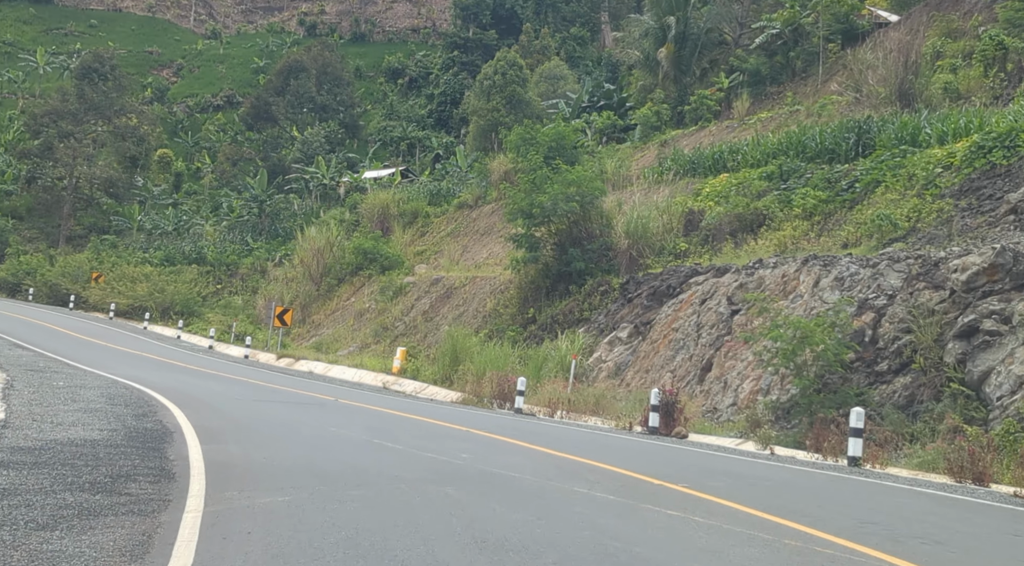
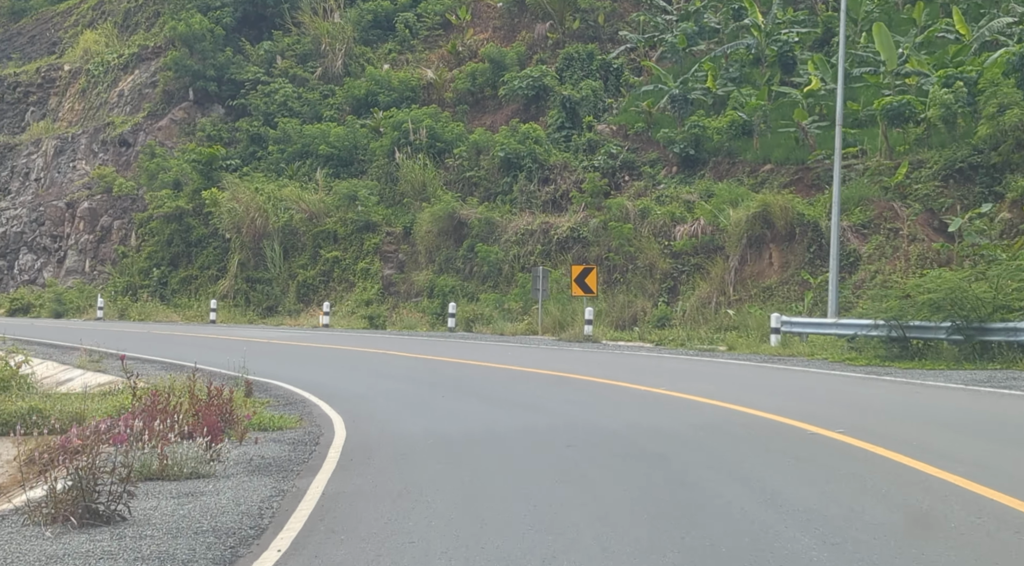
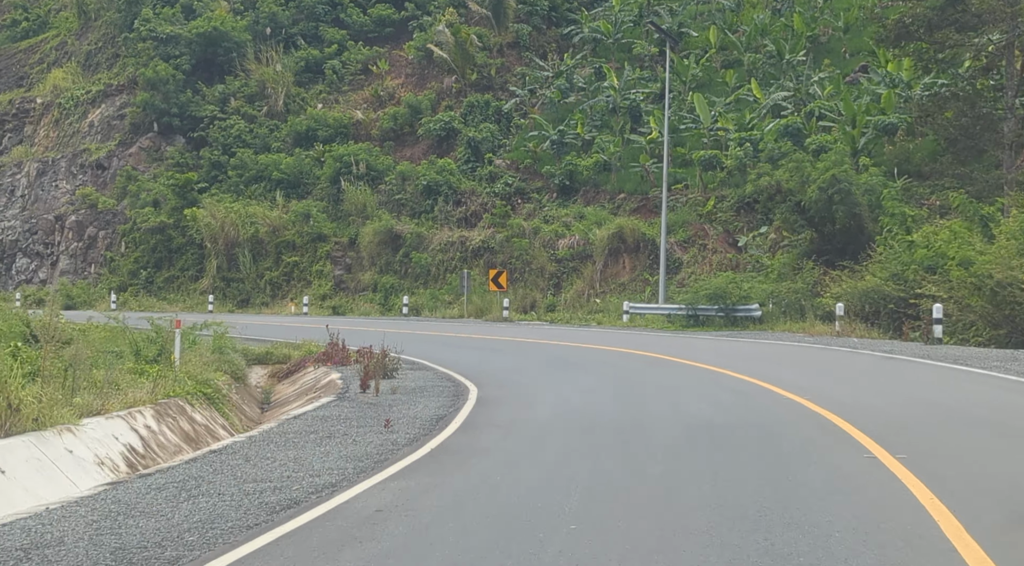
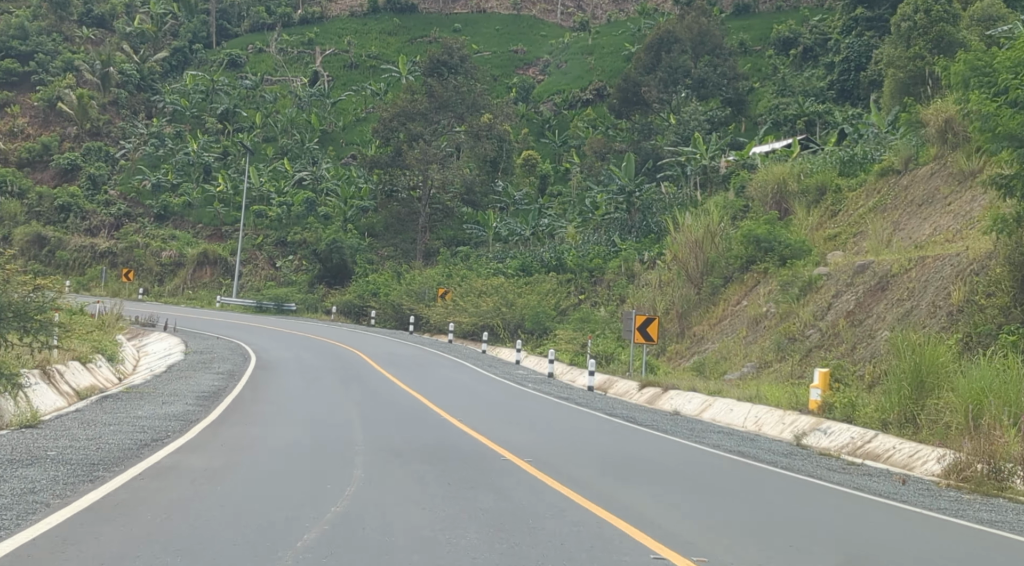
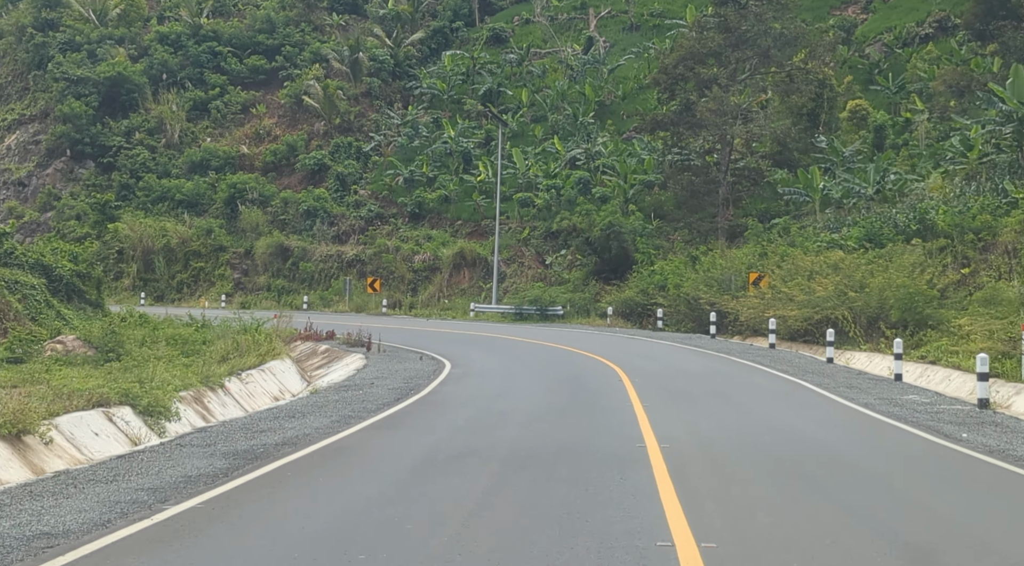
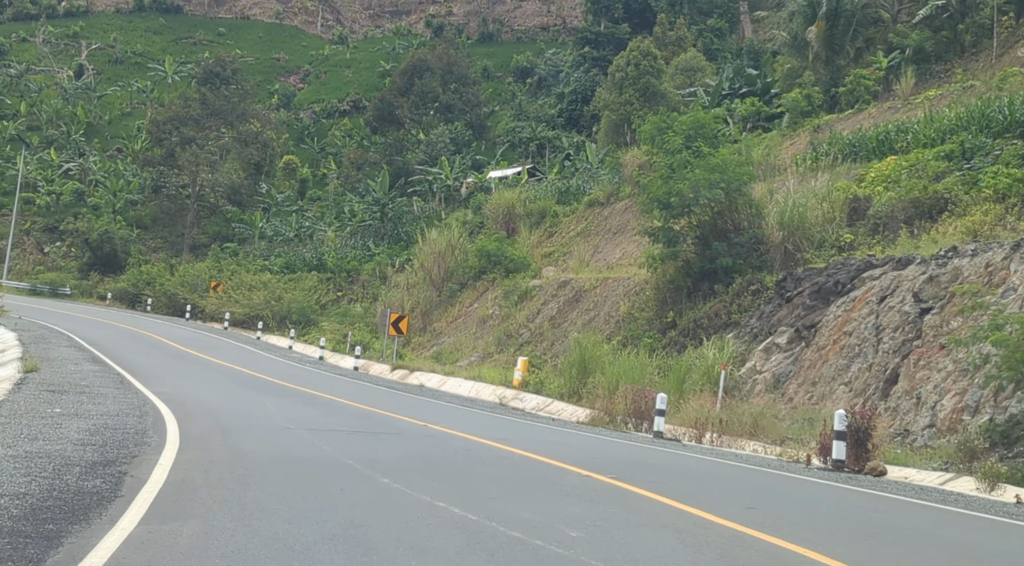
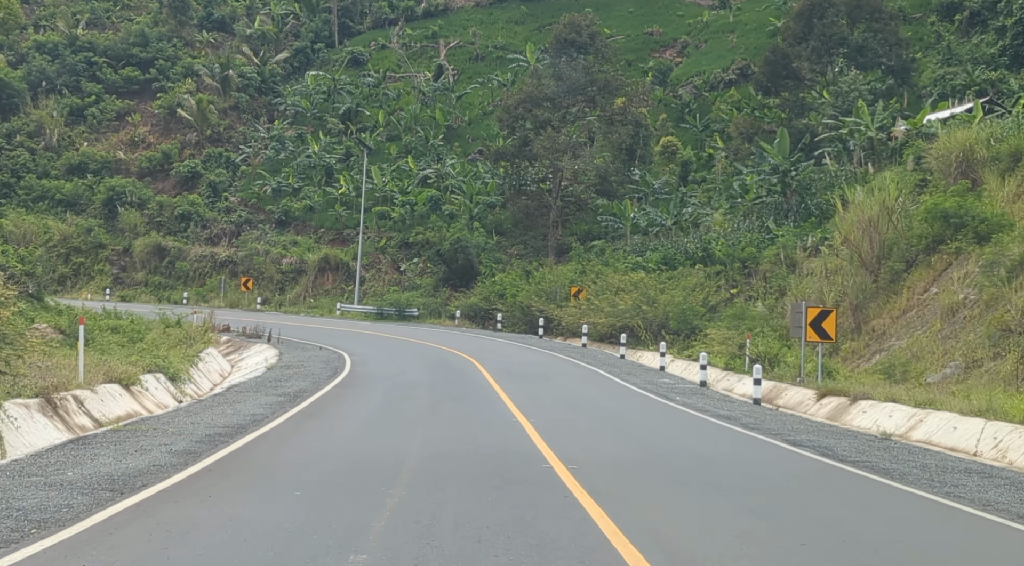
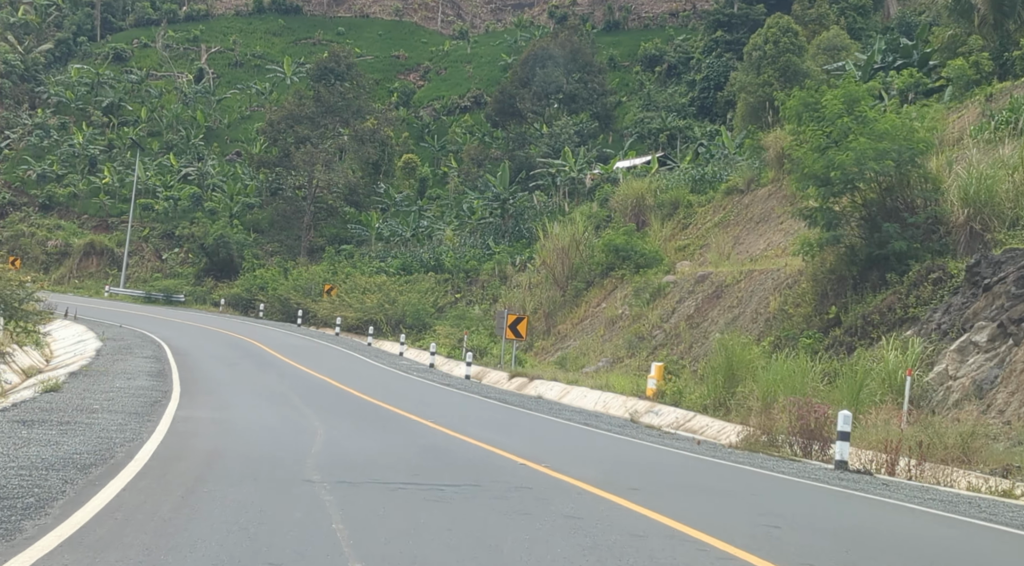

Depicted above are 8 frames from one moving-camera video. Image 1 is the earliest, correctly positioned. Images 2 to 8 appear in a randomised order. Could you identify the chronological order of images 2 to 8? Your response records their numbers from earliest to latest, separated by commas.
6, 8, 4, 7, 5, 3, 2
